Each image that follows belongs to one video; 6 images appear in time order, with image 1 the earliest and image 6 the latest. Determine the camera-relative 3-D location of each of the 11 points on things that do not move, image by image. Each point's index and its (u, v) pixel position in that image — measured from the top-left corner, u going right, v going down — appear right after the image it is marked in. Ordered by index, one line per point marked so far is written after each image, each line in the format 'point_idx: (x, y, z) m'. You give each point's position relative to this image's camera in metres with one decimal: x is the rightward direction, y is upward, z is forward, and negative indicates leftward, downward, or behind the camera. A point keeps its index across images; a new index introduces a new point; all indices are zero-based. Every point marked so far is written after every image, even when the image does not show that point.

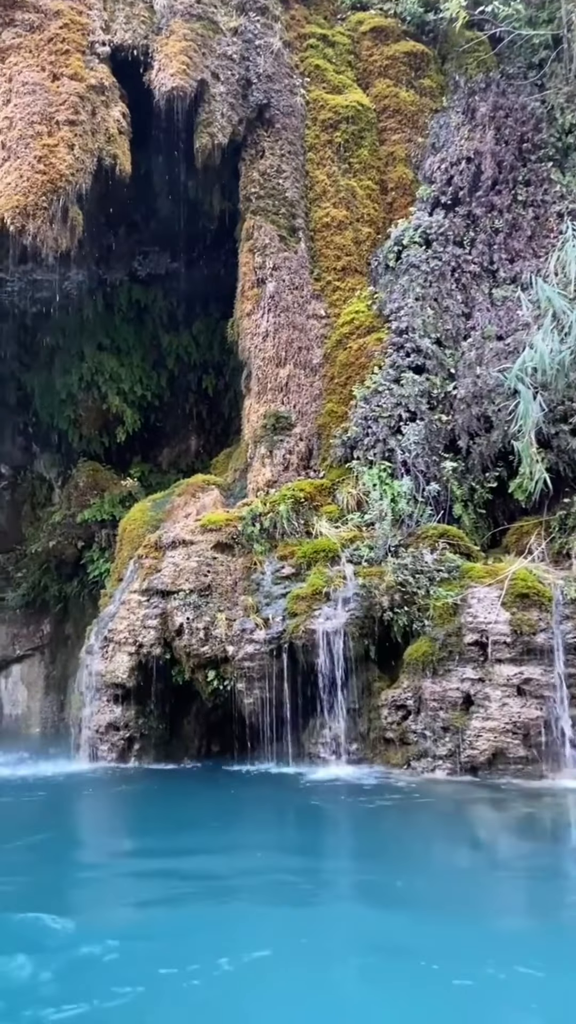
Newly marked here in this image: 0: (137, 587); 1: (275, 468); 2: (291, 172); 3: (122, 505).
0: (-2.0, -1.0, +11.1) m
1: (-0.2, +0.6, +12.1) m
2: (+0.1, +5.5, +13.6) m
3: (-2.9, +0.1, +14.9) m
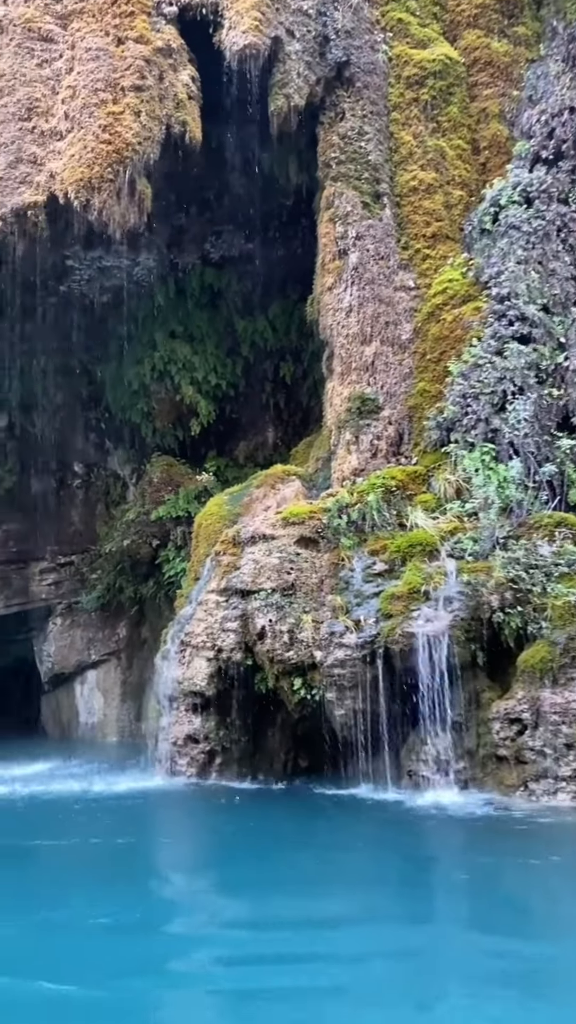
0: (-0.9, -0.9, +10.2) m
1: (+1.0, +0.7, +11.0) m
2: (+1.3, +5.6, +12.5) m
3: (-1.5, +0.2, +14.1) m
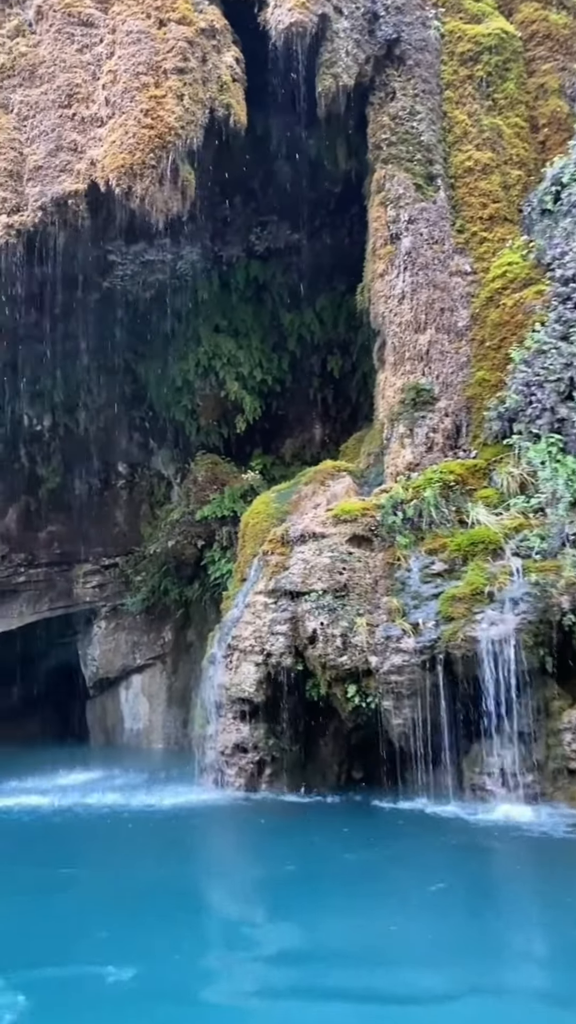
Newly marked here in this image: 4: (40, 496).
0: (-0.3, -0.9, +9.7) m
1: (+1.6, +0.8, +10.4) m
2: (+1.9, +5.6, +11.9) m
3: (-0.7, +0.2, +13.6) m
4: (-4.7, +0.3, +16.0) m
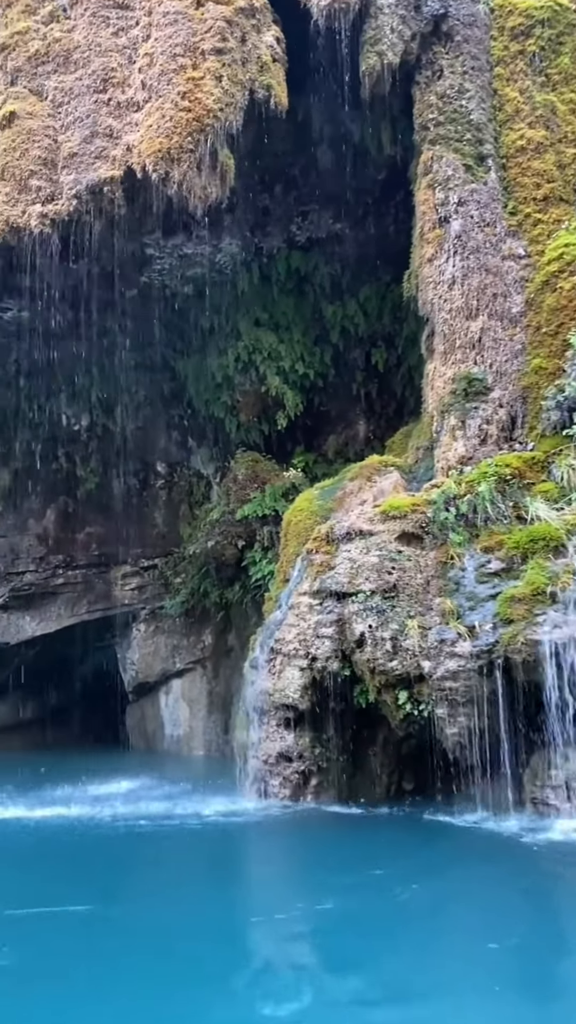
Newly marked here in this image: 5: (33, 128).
0: (+0.2, -0.8, +9.2) m
1: (+2.1, +0.8, +9.8) m
2: (+2.5, +5.6, +11.3) m
3: (0.0, +0.2, +13.1) m
4: (-3.9, +0.3, +15.8) m
5: (-3.2, +4.8, +10.6) m
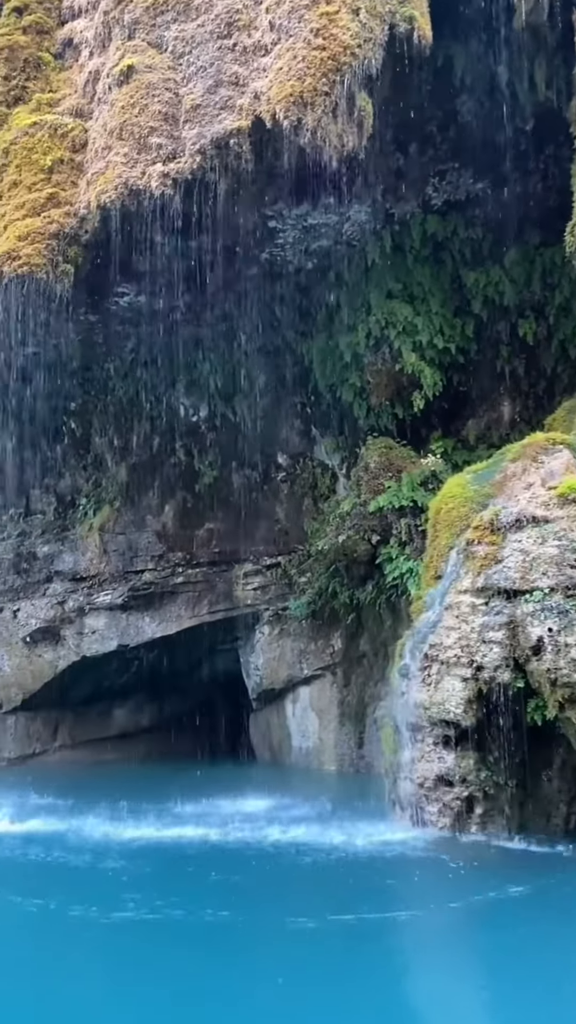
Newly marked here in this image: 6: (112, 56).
0: (+1.7, -0.7, +7.9) m
1: (+3.6, +1.0, +8.3) m
2: (+4.2, +5.8, +9.8) m
3: (+1.9, +0.3, +11.8) m
4: (-1.6, +0.4, +14.9) m
5: (-1.5, +4.9, +9.7) m
6: (-2.1, +5.5, +10.2) m
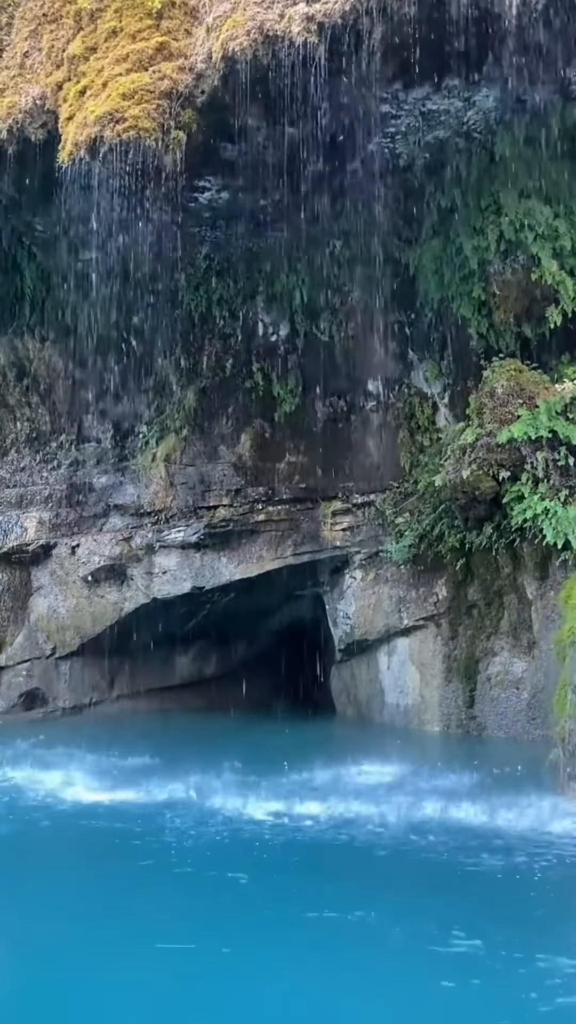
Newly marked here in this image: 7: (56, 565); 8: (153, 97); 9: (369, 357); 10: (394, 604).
0: (+3.1, -0.1, +6.5) m
1: (+5.1, +1.5, +6.8) m
2: (+5.8, +6.4, +8.0) m
3: (+3.3, +1.2, +10.4) m
4: (-0.2, +1.5, +13.4) m
5: (0.0, +5.7, +7.9) m
6: (-0.5, +6.3, +8.4) m
7: (-3.9, -0.9, +14.3) m
8: (-1.3, +4.0, +8.1) m
9: (+1.2, +2.4, +12.9) m
10: (+1.5, -1.3, +12.2) m
